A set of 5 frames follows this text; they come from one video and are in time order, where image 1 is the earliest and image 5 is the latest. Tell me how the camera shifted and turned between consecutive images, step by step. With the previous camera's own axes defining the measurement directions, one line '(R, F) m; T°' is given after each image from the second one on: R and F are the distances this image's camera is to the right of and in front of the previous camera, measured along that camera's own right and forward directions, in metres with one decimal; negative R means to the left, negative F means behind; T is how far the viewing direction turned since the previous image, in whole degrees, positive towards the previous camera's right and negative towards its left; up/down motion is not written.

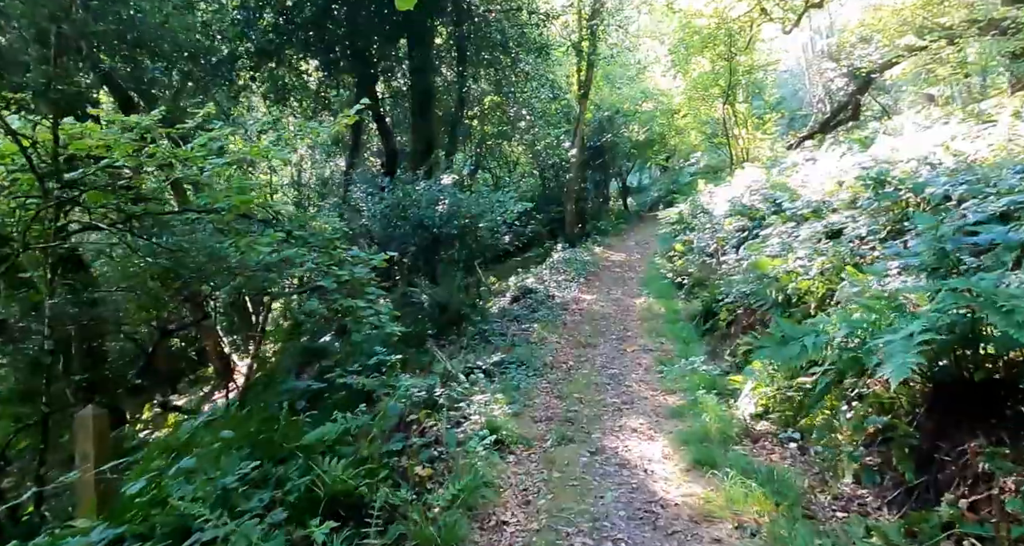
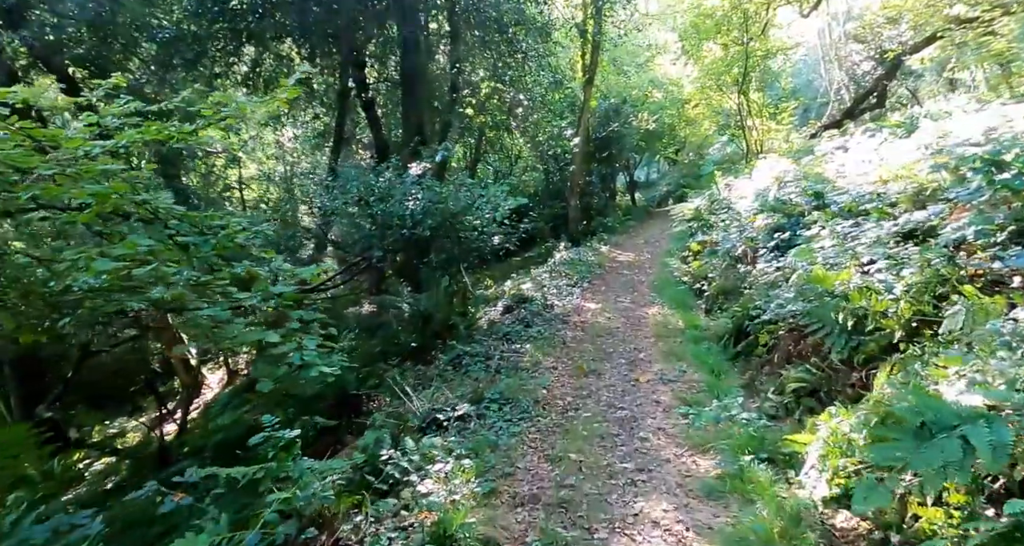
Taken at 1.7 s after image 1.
(+0.2, +1.5) m; -1°
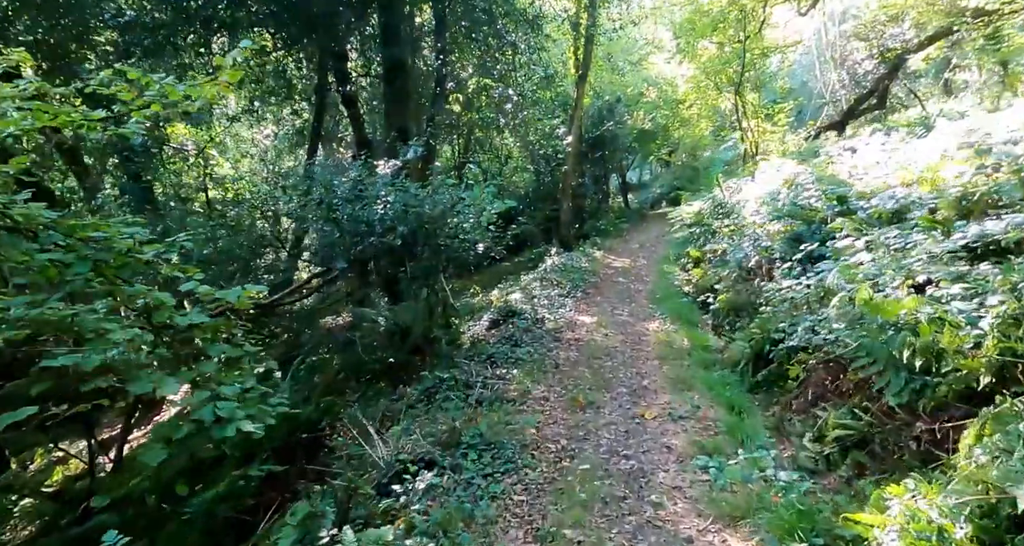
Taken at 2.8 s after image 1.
(+0.1, +0.9) m; +1°
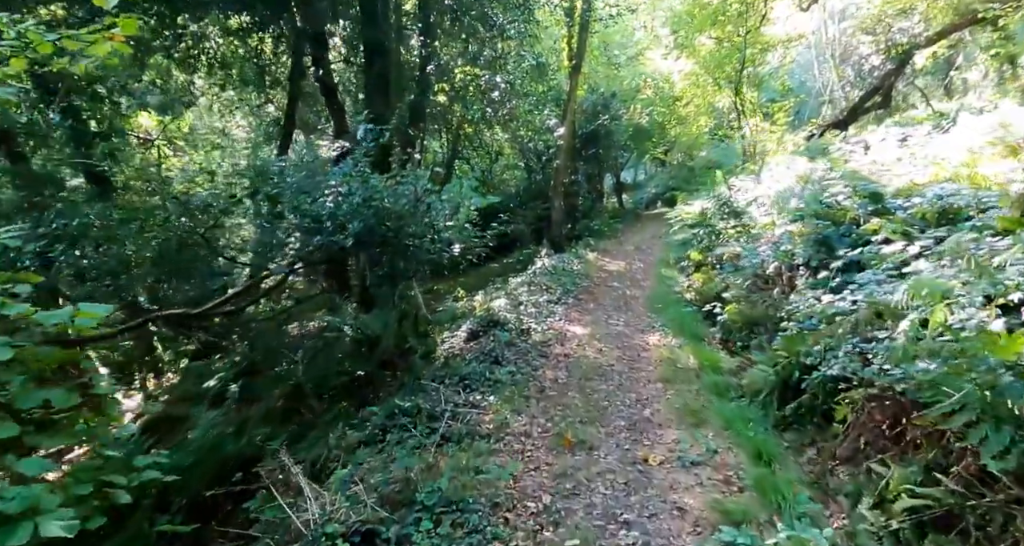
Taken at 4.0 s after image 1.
(+0.1, +1.1) m; +1°
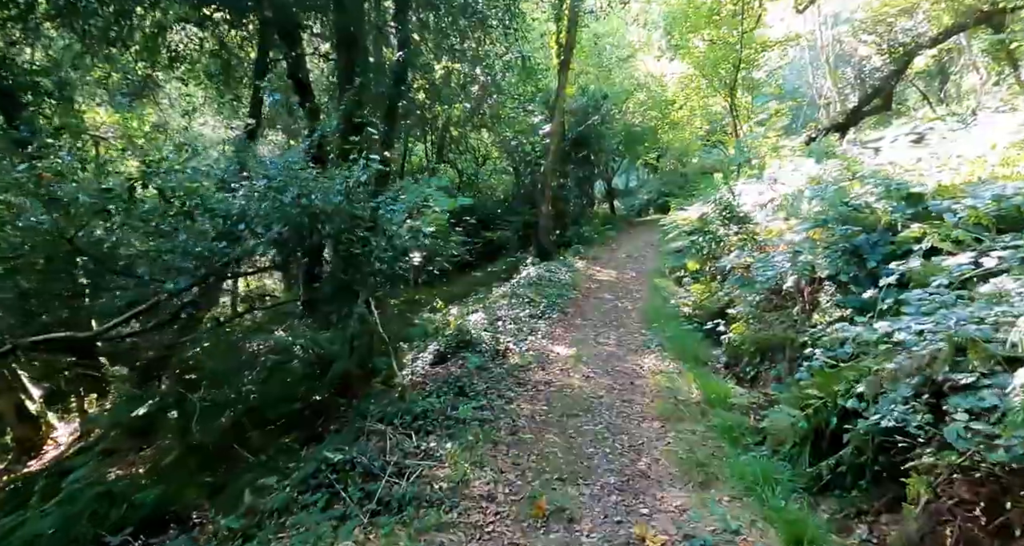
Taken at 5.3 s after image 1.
(+0.2, +1.1) m; +1°
